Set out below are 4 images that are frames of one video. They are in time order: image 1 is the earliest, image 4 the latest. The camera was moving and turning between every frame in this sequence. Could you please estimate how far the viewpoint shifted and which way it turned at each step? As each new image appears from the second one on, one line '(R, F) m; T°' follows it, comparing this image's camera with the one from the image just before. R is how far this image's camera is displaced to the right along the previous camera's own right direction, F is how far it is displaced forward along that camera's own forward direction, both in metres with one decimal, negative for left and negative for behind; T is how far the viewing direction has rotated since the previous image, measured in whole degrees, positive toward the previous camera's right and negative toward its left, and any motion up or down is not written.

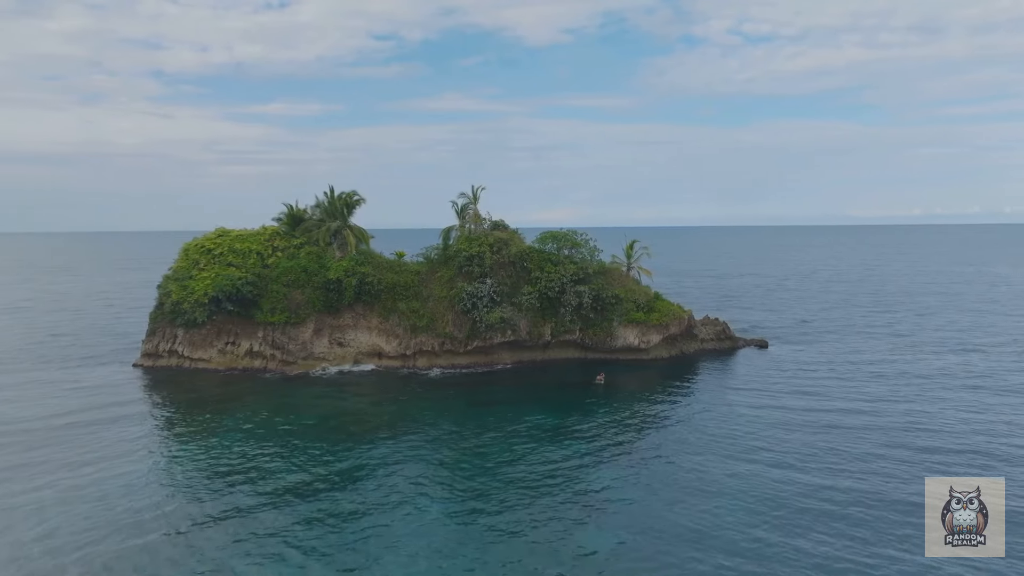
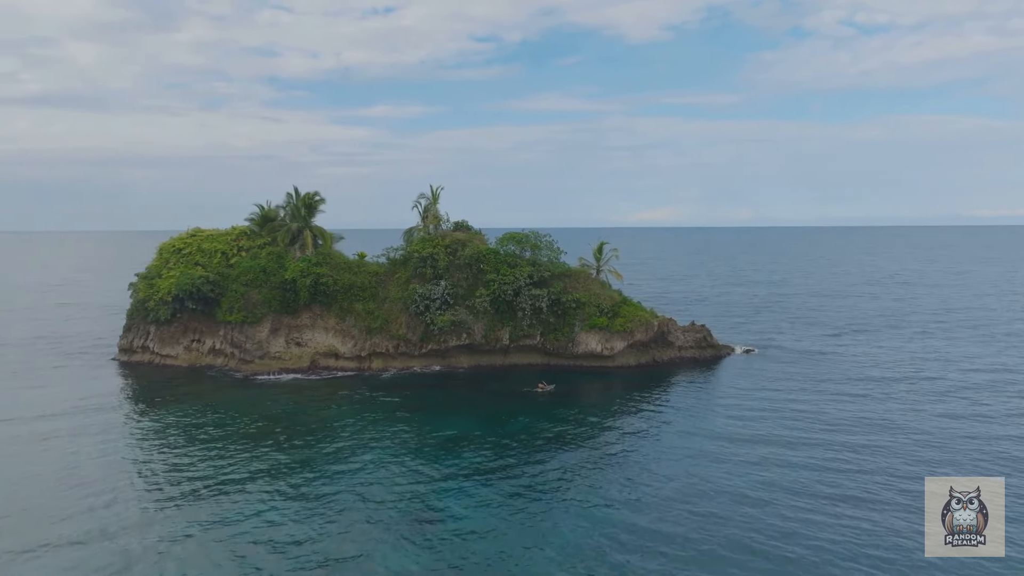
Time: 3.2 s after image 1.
(+7.7, +1.8) m; -7°
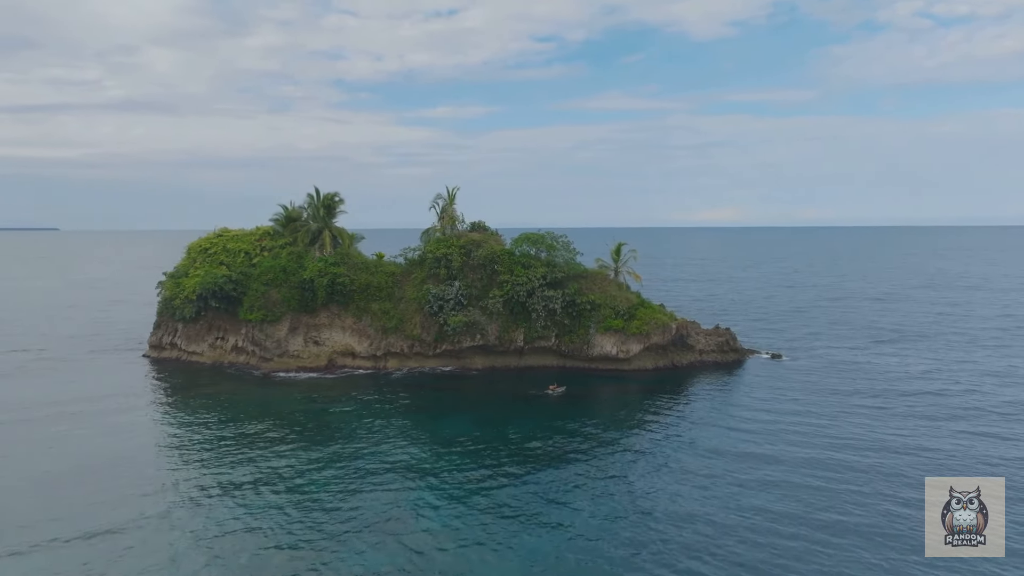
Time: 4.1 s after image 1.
(+2.5, +0.4) m; -4°
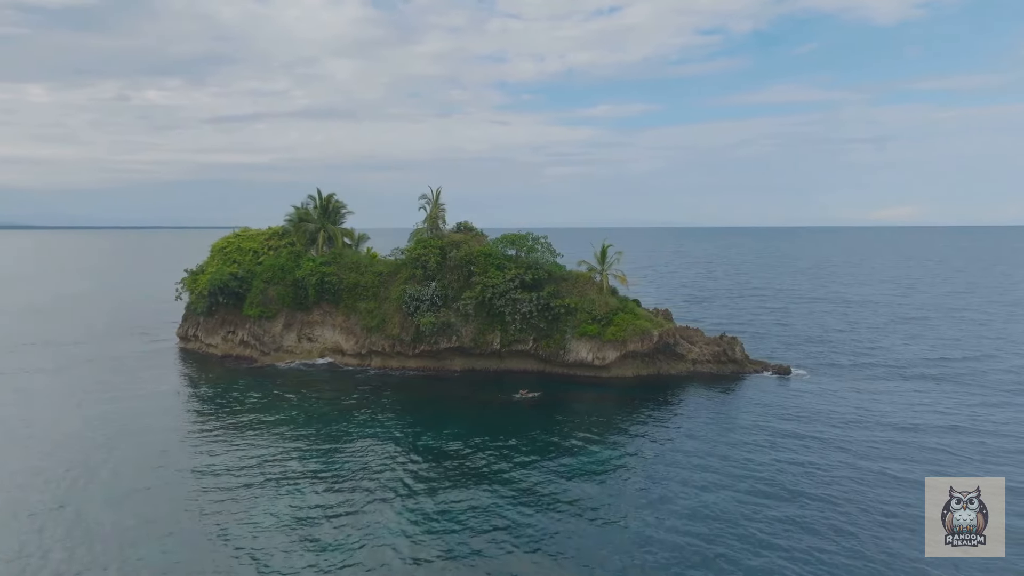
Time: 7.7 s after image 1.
(+9.4, +1.8) m; -11°
